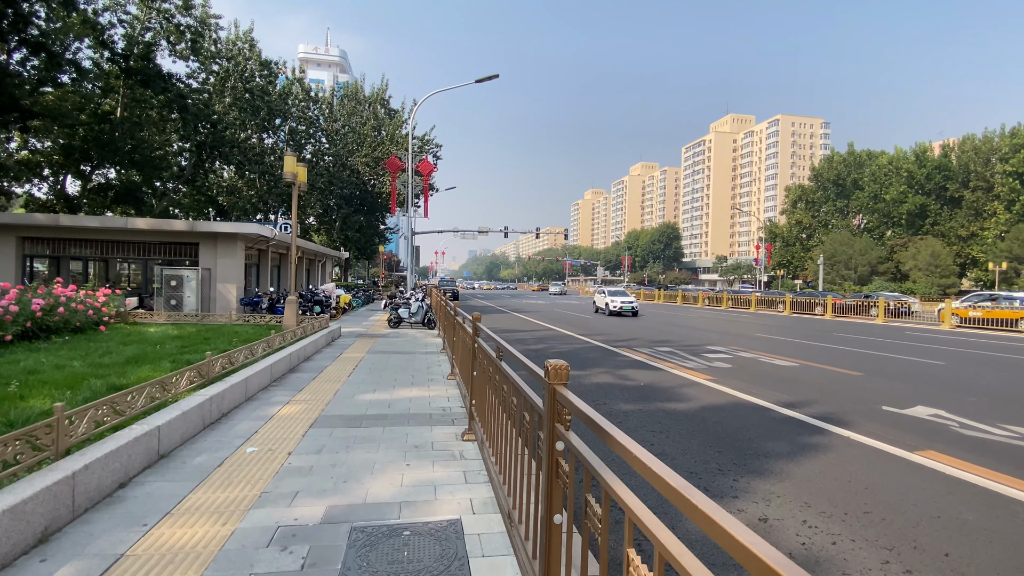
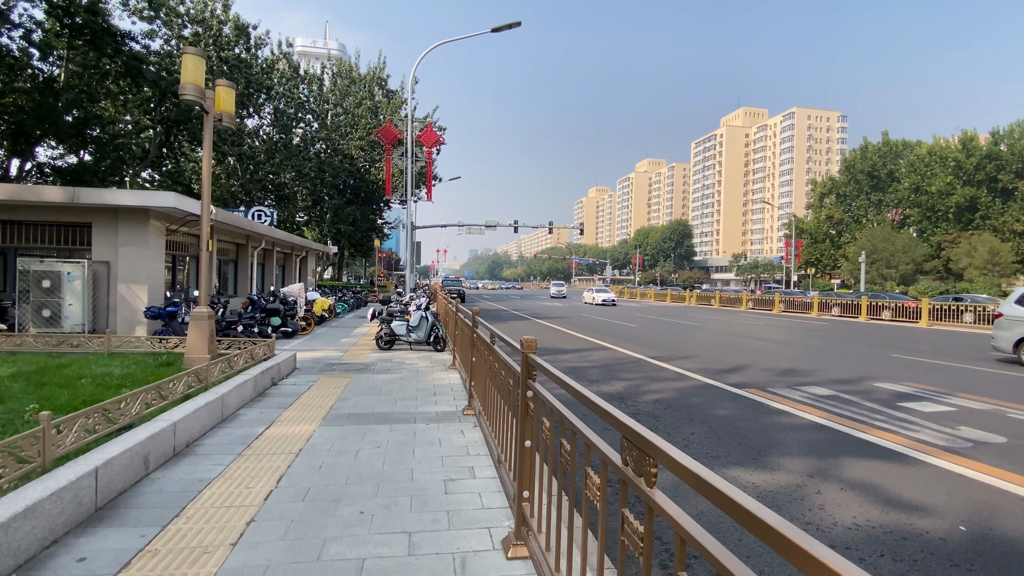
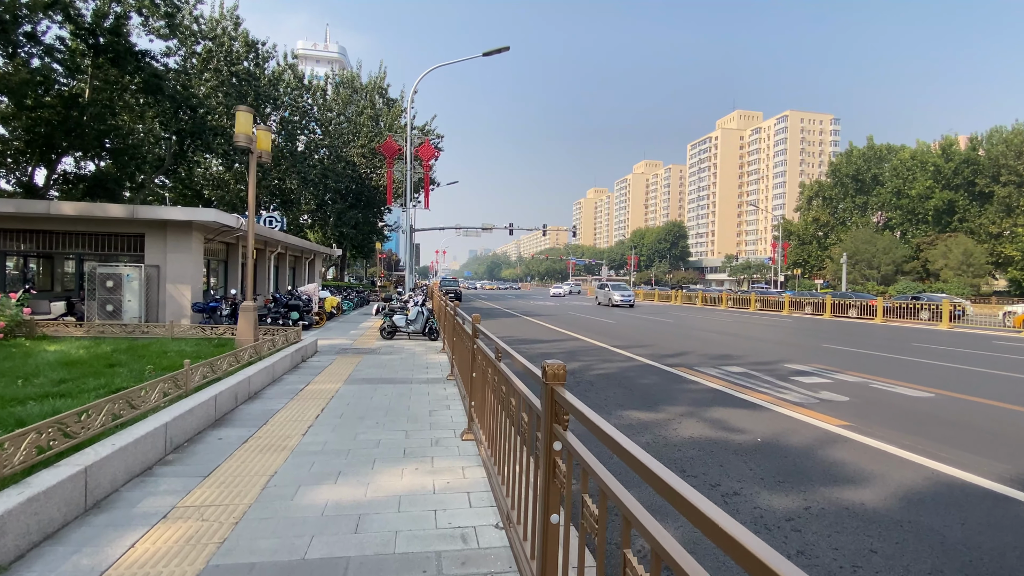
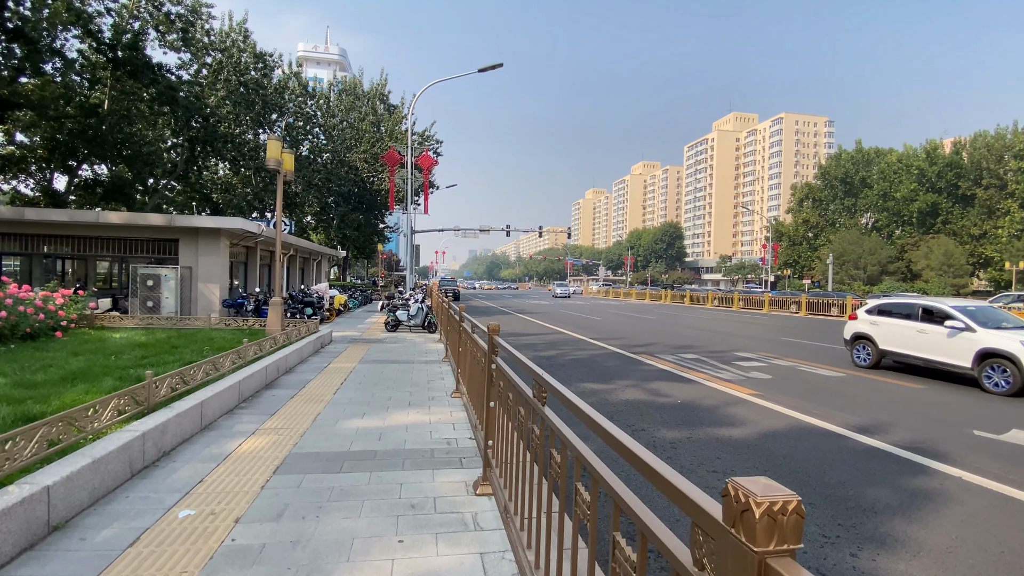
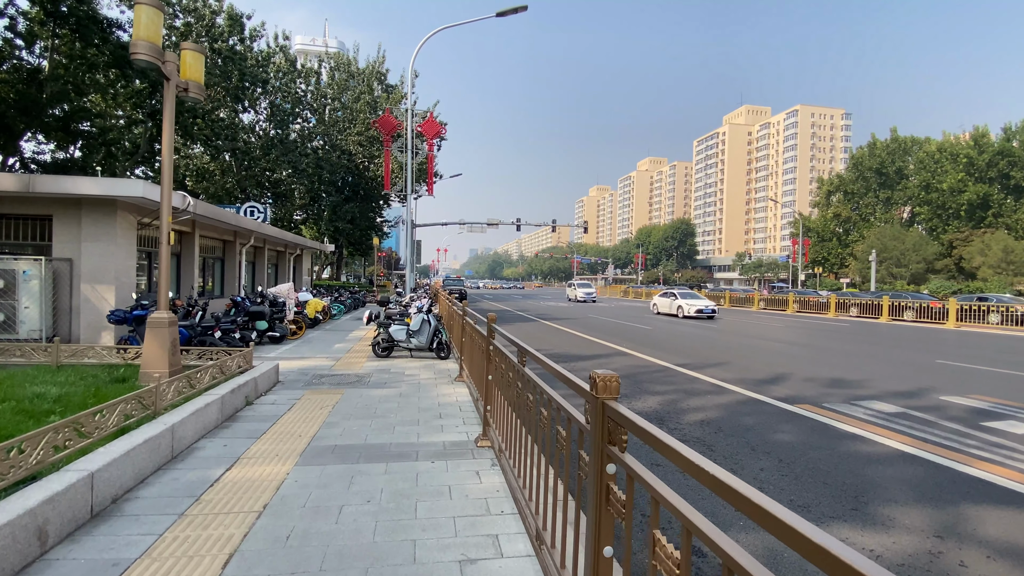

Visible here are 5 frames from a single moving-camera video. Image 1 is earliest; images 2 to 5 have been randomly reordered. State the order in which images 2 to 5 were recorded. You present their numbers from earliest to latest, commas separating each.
4, 3, 2, 5
